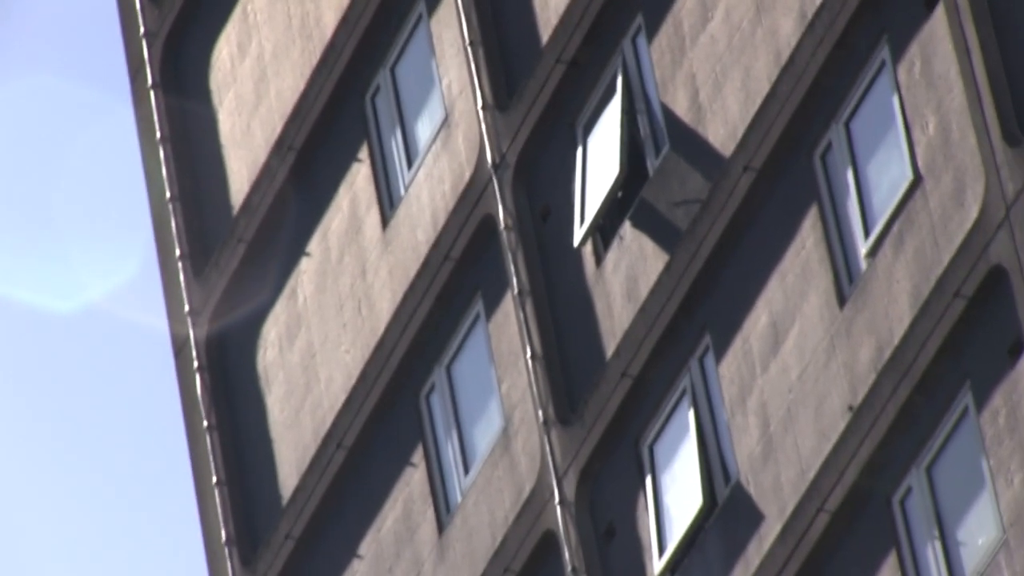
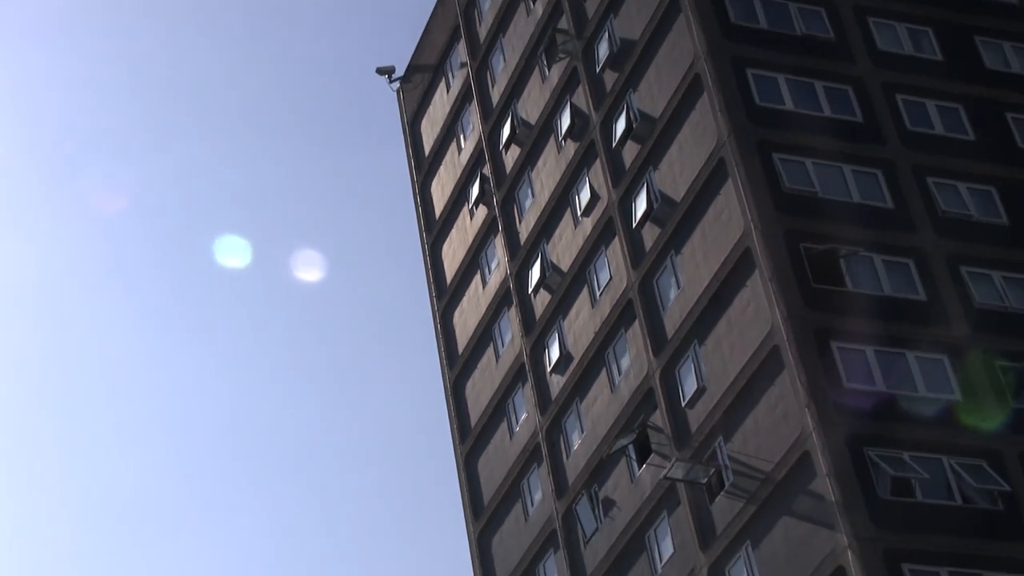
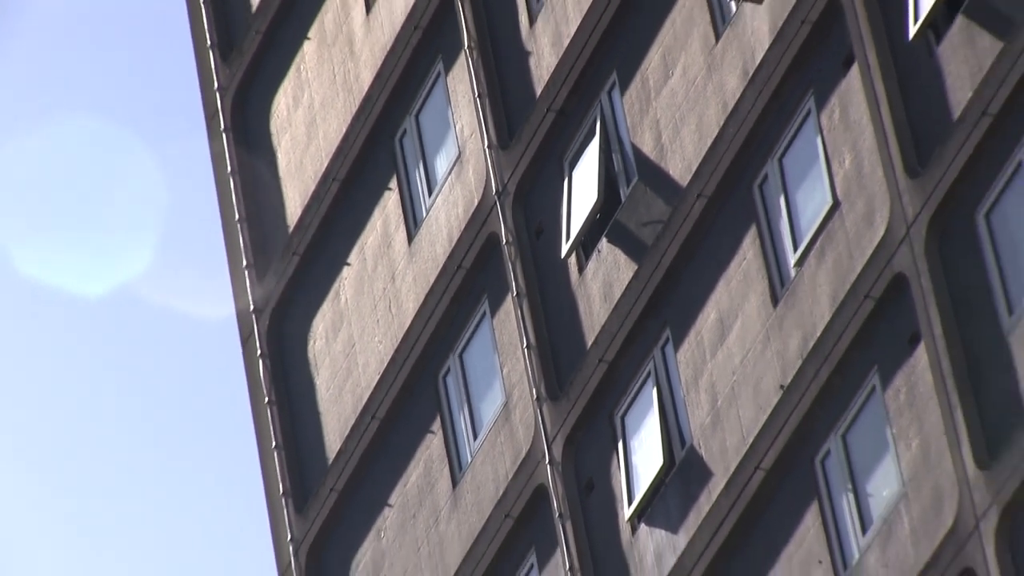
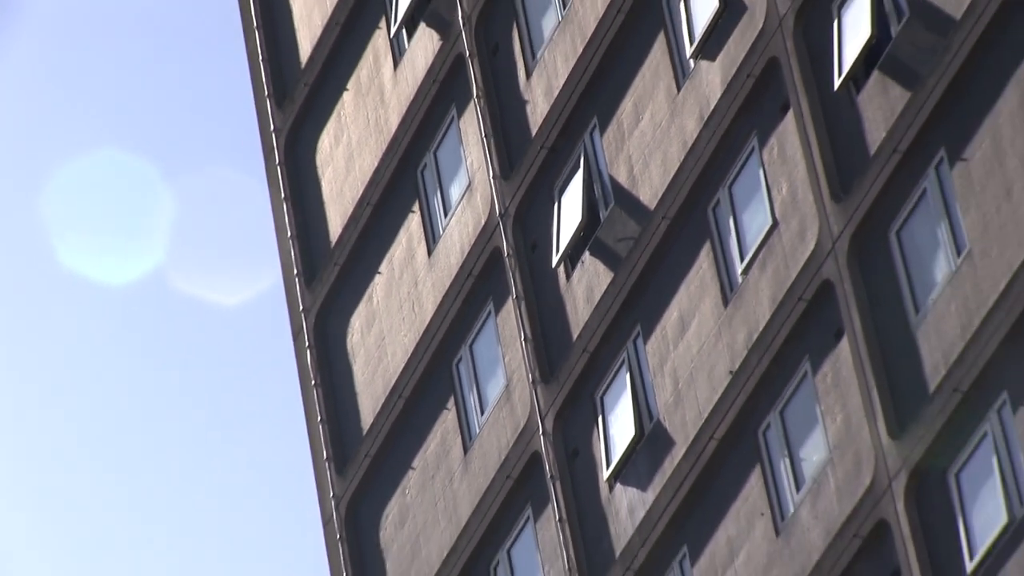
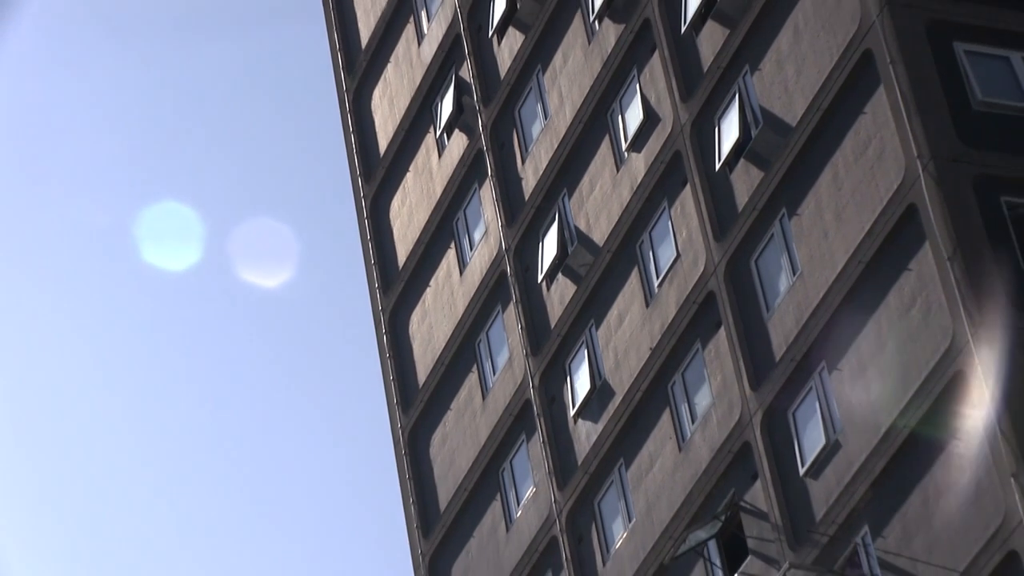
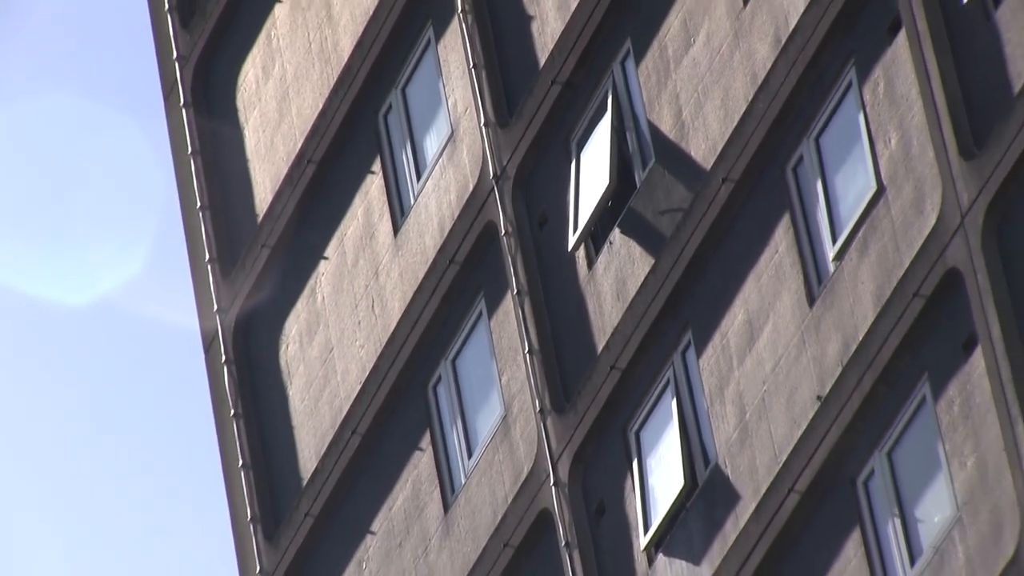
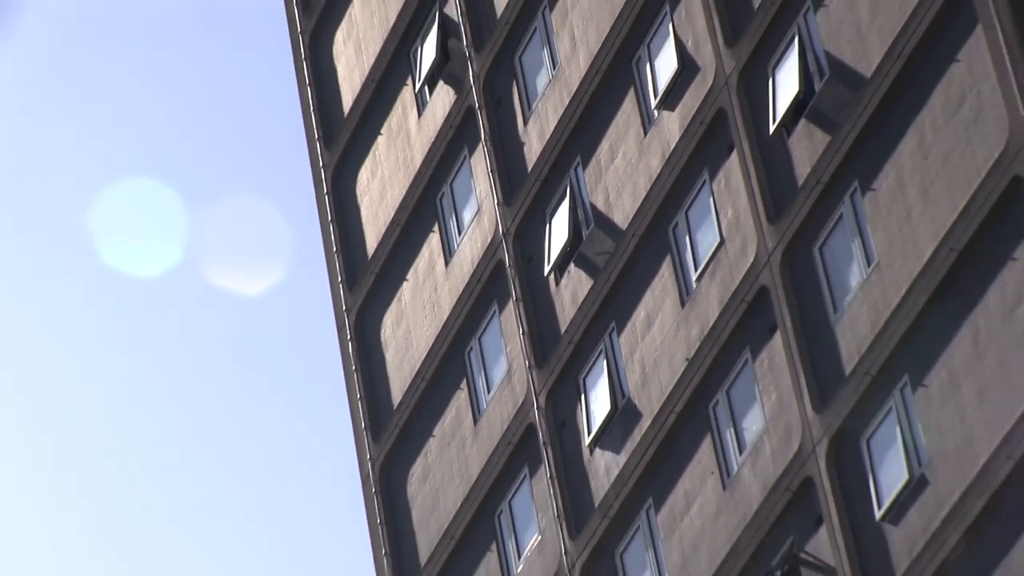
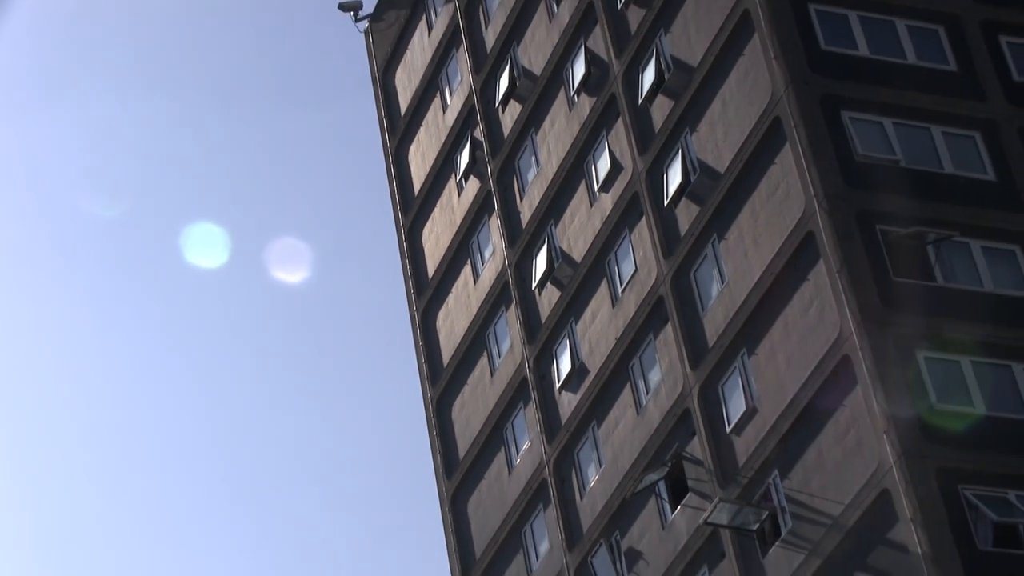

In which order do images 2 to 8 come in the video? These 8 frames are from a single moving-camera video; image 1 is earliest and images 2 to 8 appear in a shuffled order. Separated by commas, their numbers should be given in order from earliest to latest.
6, 3, 4, 7, 5, 8, 2
